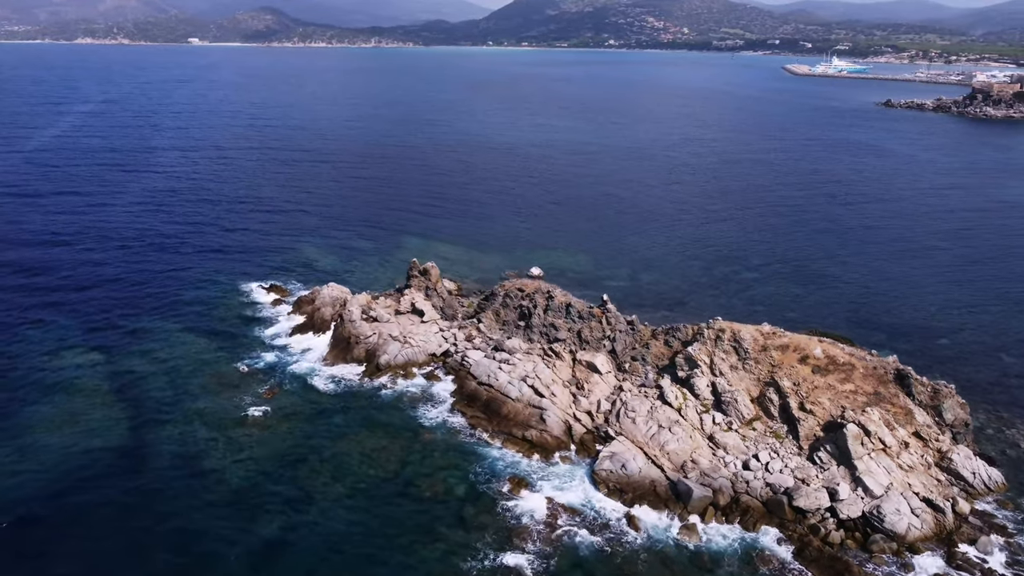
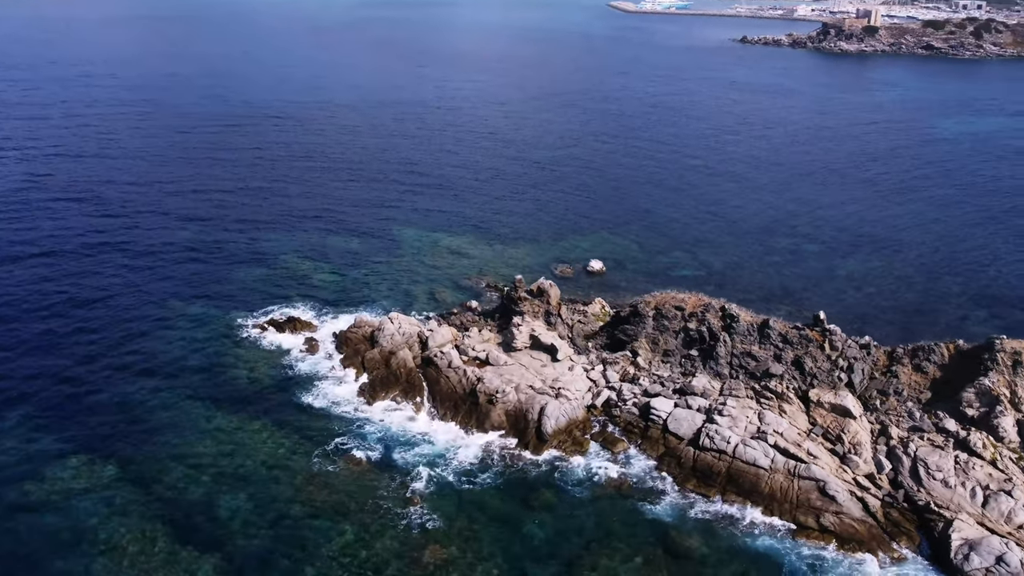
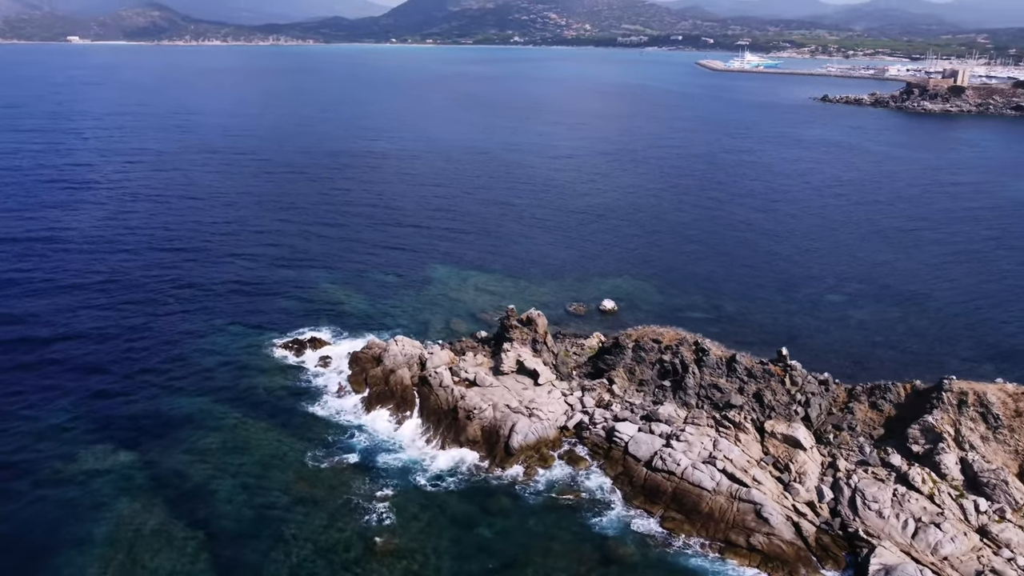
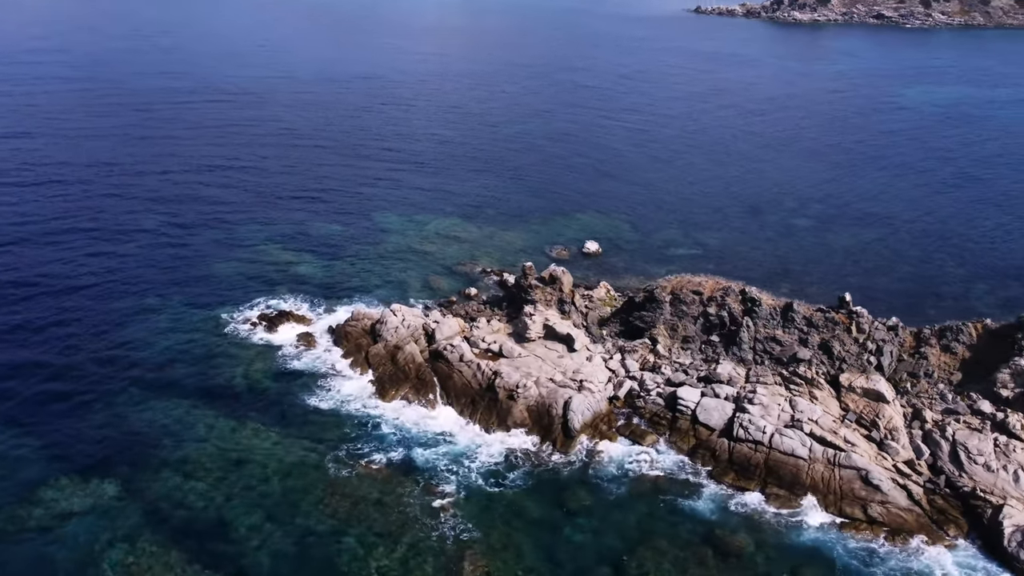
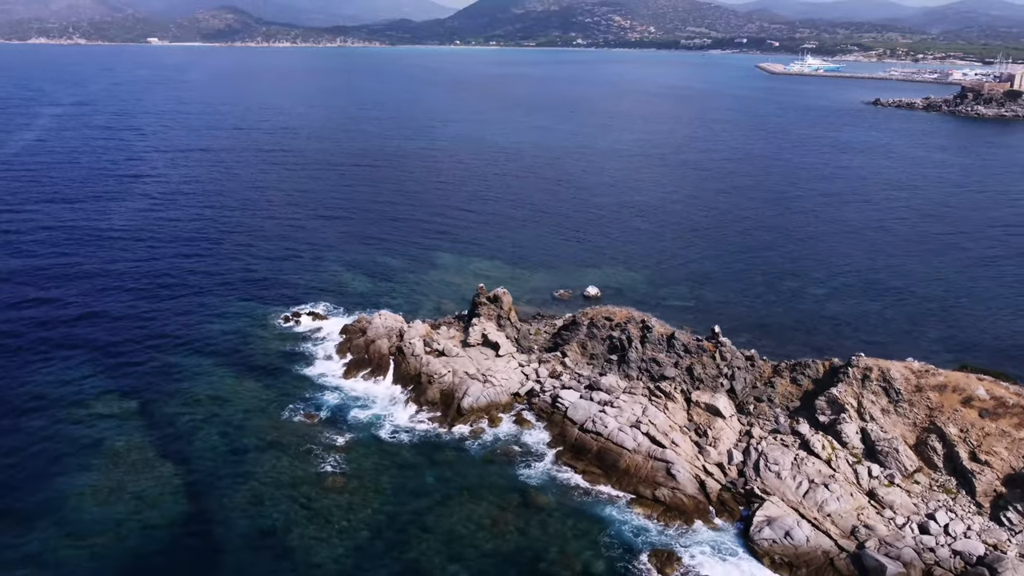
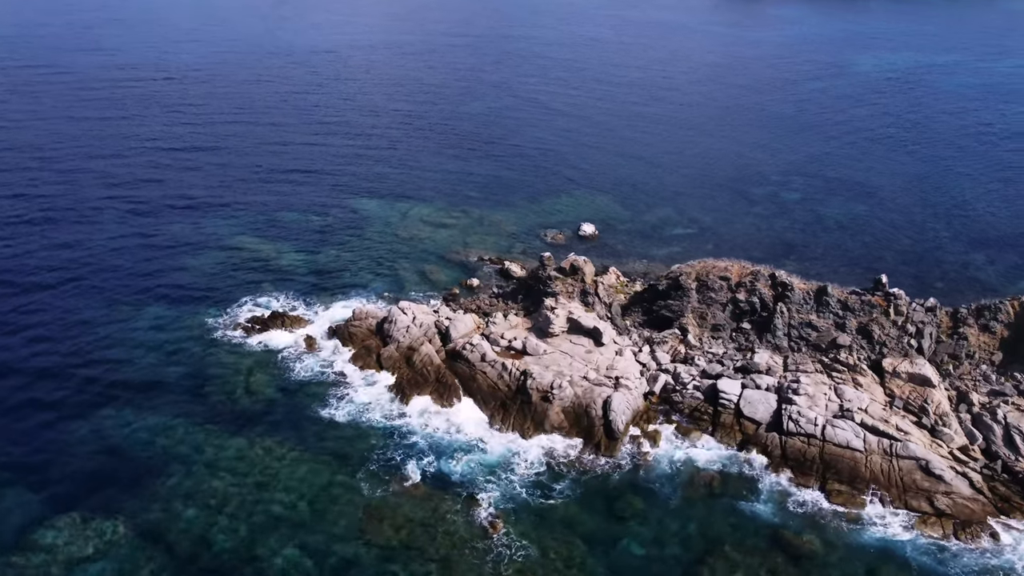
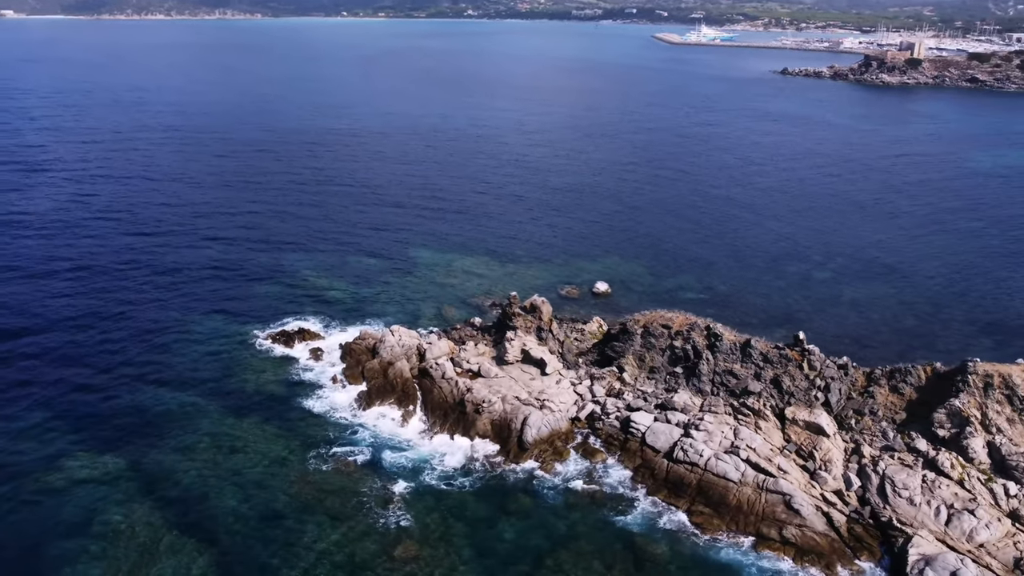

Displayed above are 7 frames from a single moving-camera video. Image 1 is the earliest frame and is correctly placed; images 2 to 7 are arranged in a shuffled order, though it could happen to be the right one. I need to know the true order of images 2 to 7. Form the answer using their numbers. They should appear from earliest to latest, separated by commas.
5, 3, 7, 2, 4, 6
